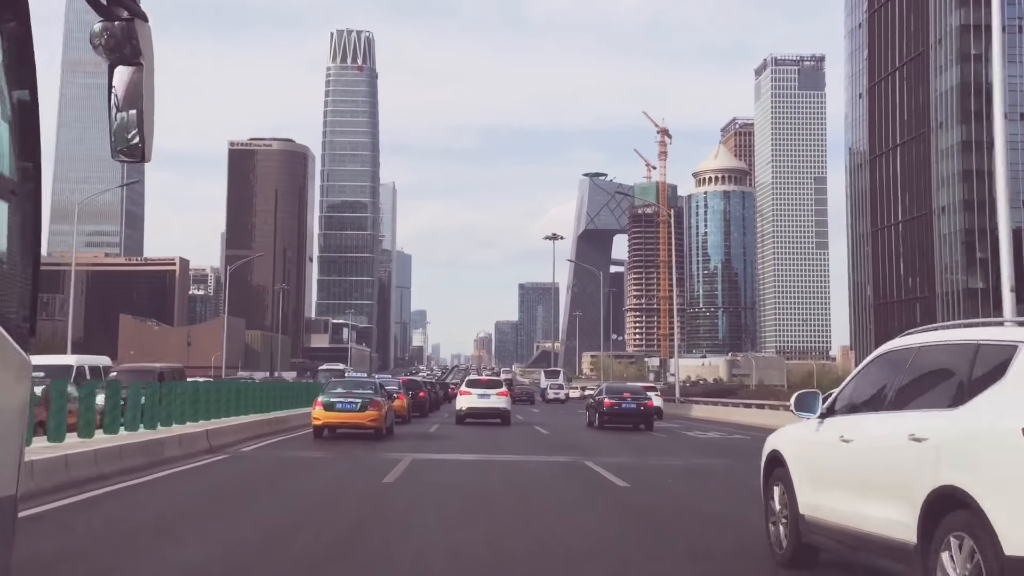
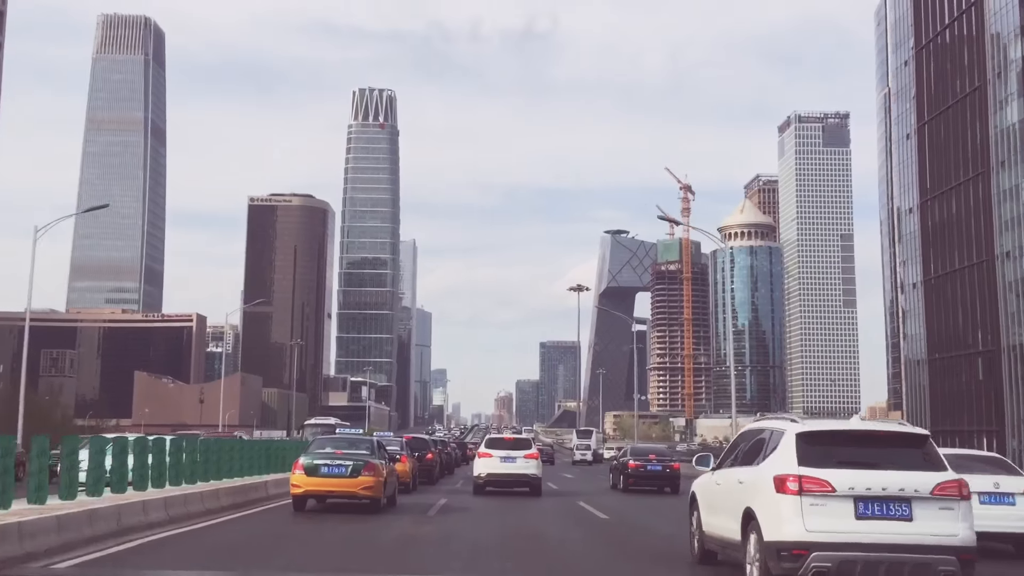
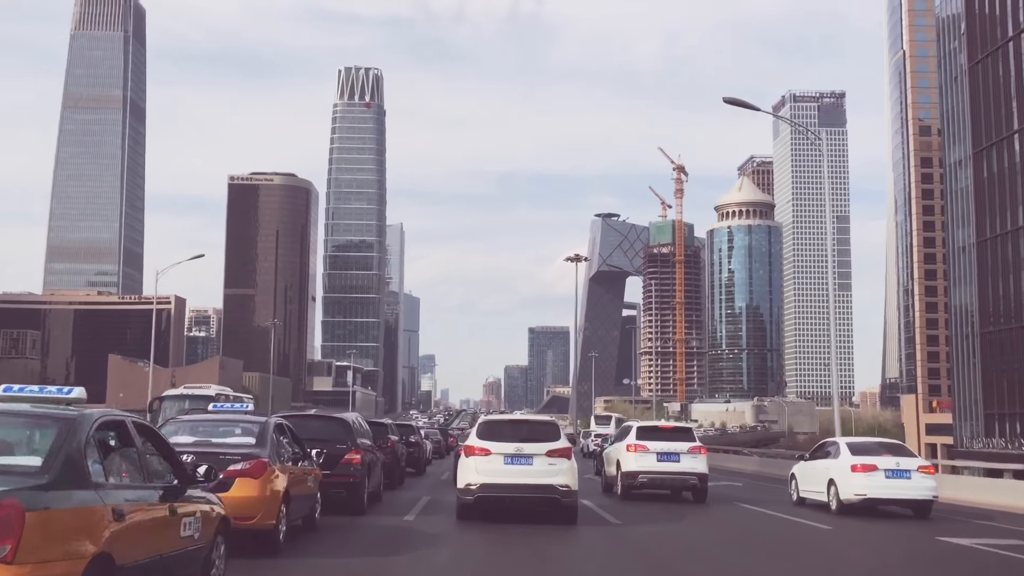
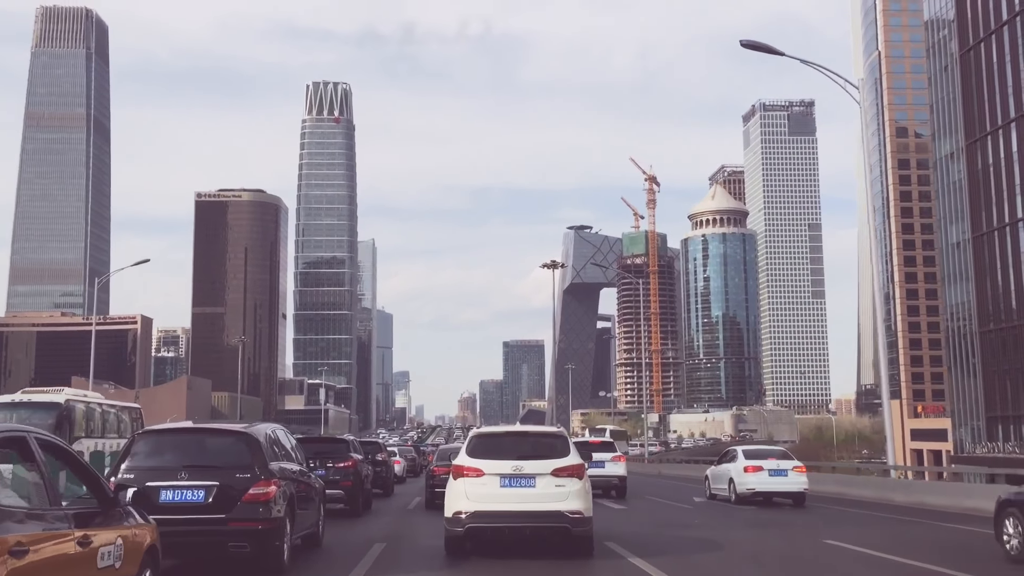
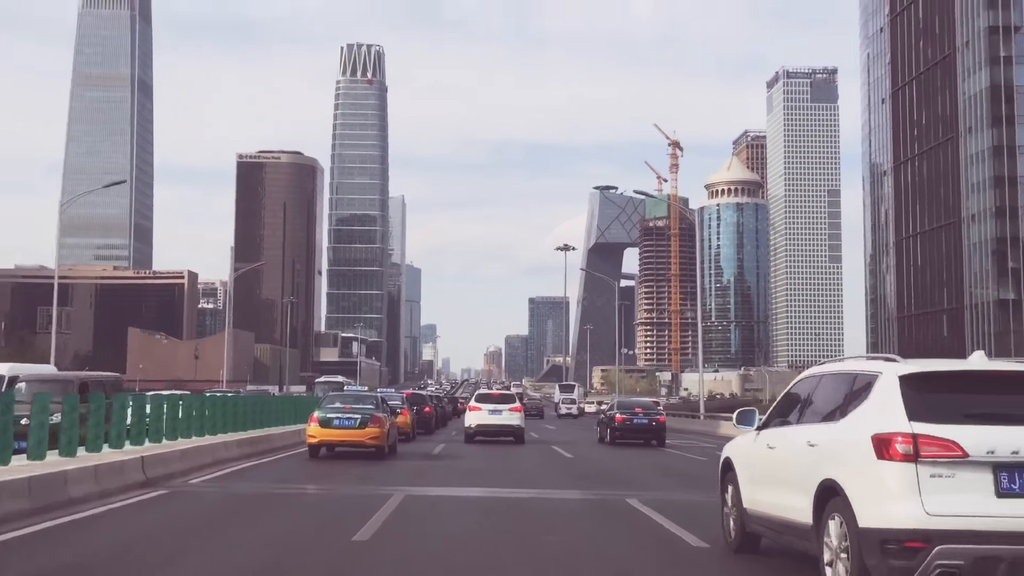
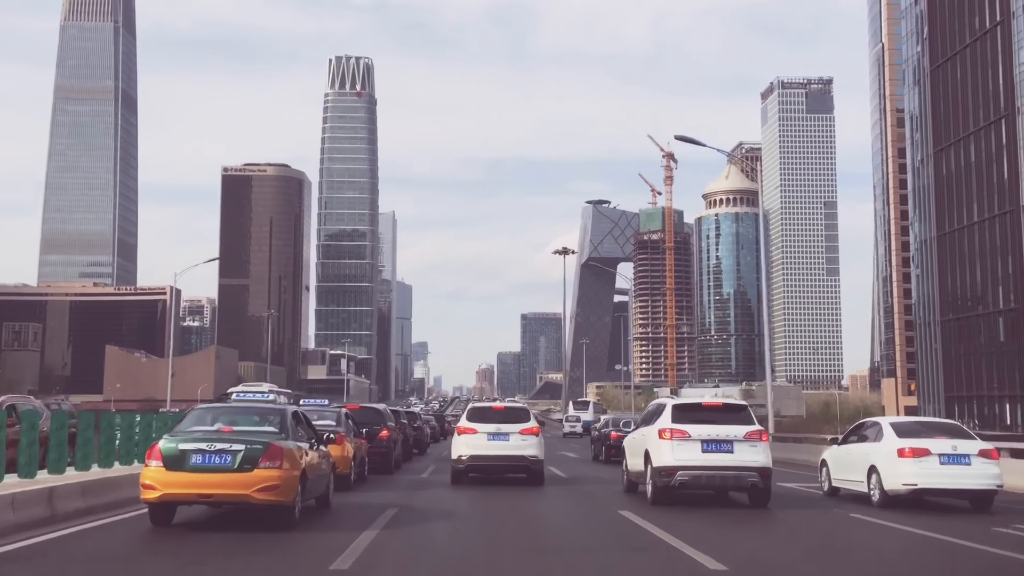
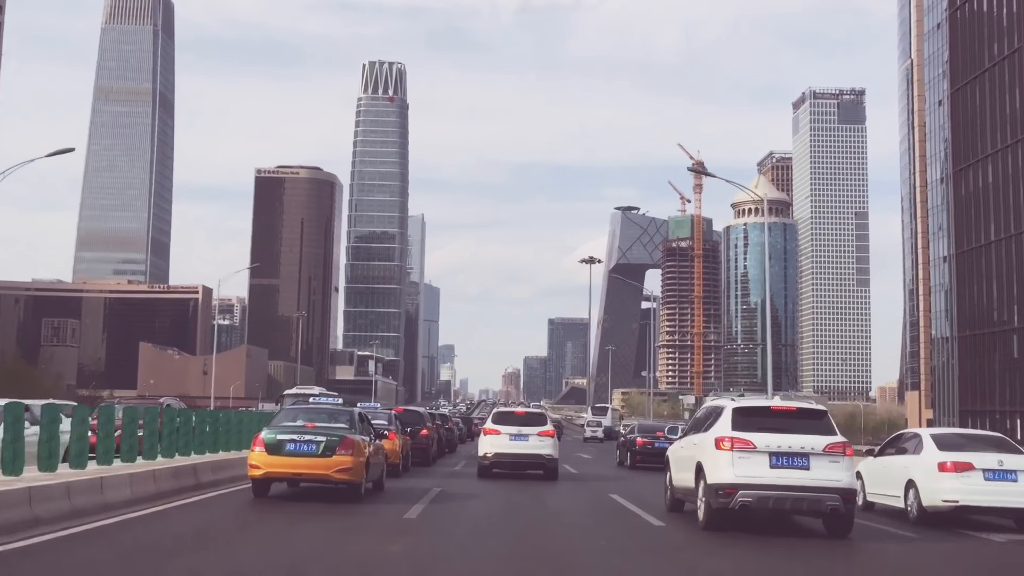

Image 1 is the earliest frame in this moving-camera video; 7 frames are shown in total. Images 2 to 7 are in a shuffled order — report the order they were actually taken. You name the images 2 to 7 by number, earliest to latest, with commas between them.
5, 2, 7, 6, 3, 4
